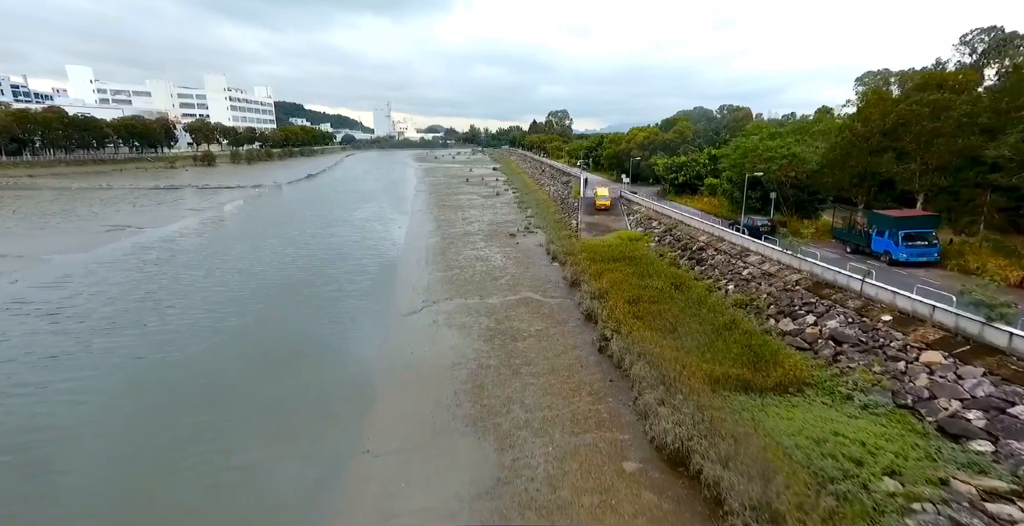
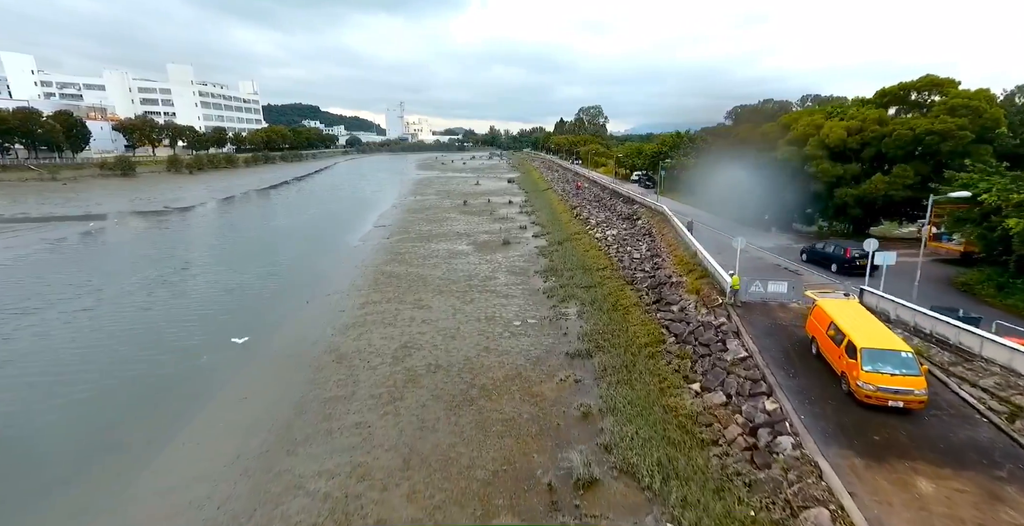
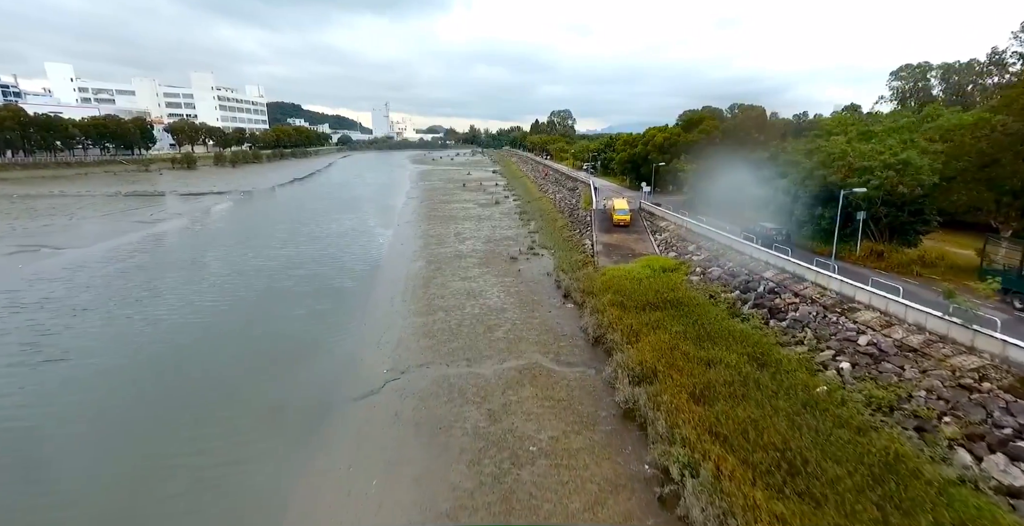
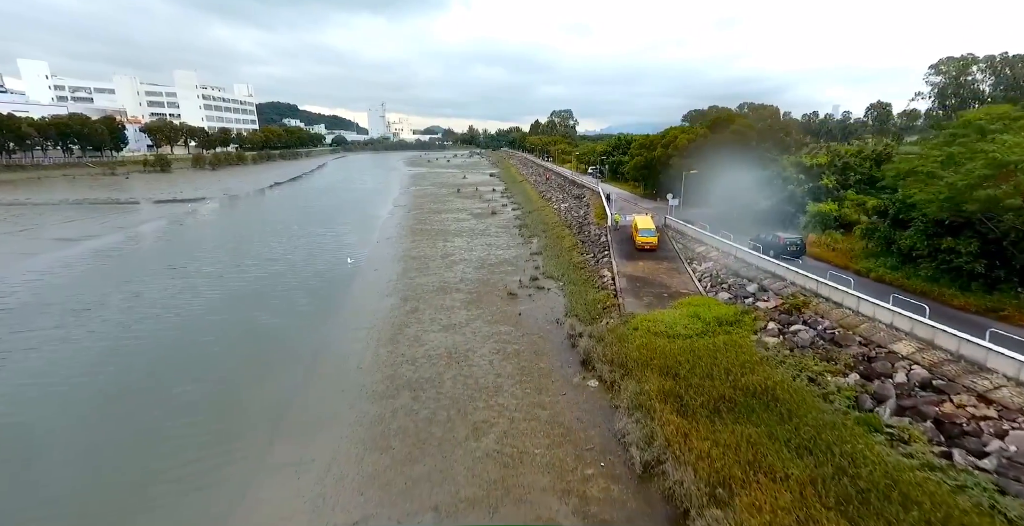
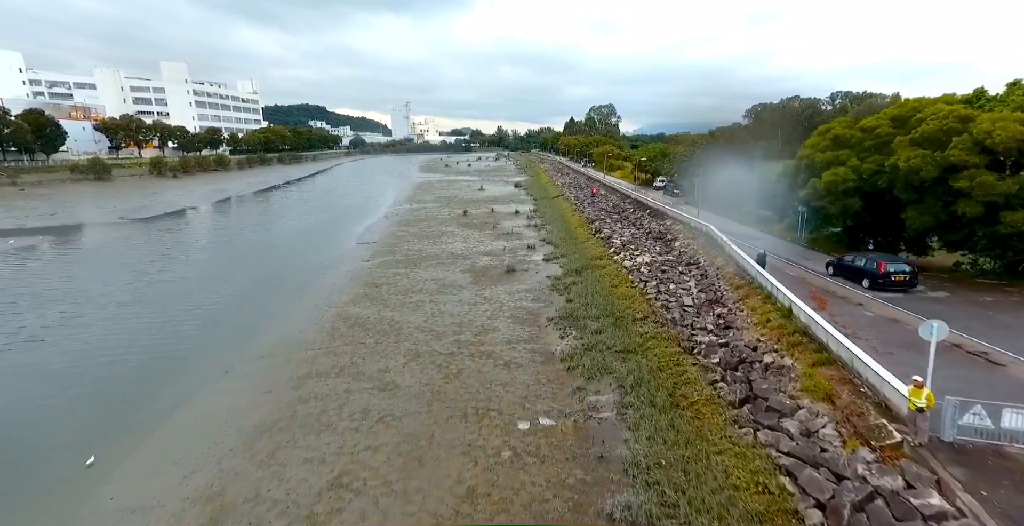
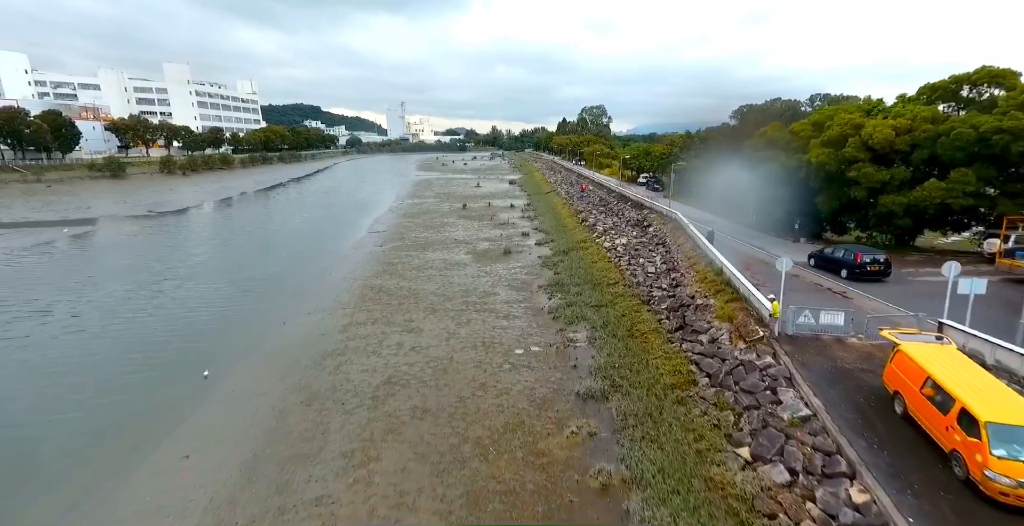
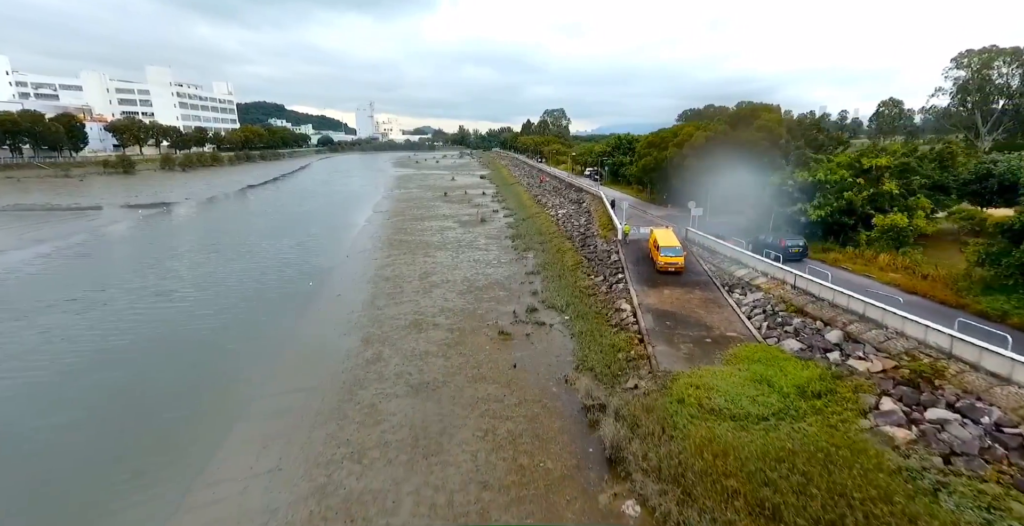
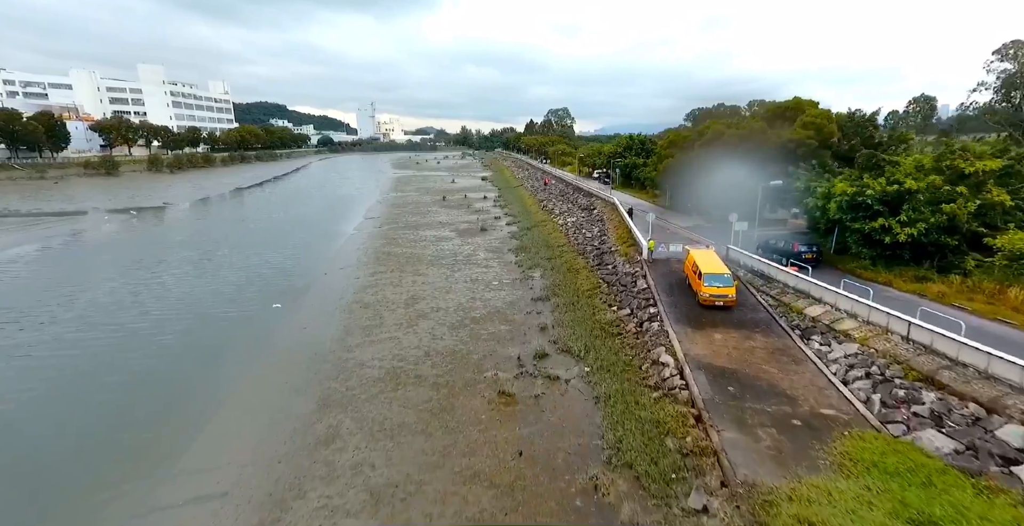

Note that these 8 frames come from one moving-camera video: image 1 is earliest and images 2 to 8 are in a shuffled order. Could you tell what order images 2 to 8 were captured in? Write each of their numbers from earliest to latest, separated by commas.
3, 4, 7, 8, 2, 6, 5
